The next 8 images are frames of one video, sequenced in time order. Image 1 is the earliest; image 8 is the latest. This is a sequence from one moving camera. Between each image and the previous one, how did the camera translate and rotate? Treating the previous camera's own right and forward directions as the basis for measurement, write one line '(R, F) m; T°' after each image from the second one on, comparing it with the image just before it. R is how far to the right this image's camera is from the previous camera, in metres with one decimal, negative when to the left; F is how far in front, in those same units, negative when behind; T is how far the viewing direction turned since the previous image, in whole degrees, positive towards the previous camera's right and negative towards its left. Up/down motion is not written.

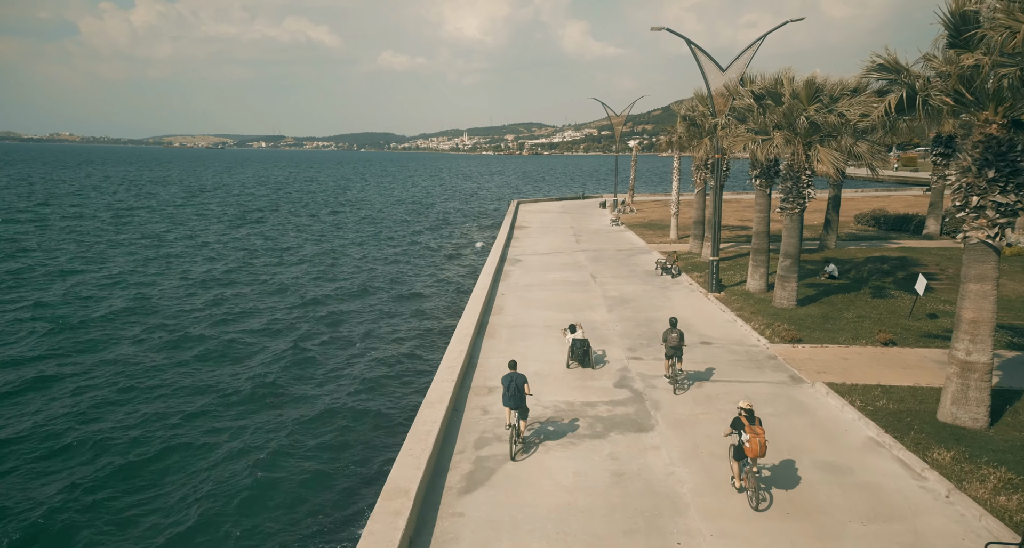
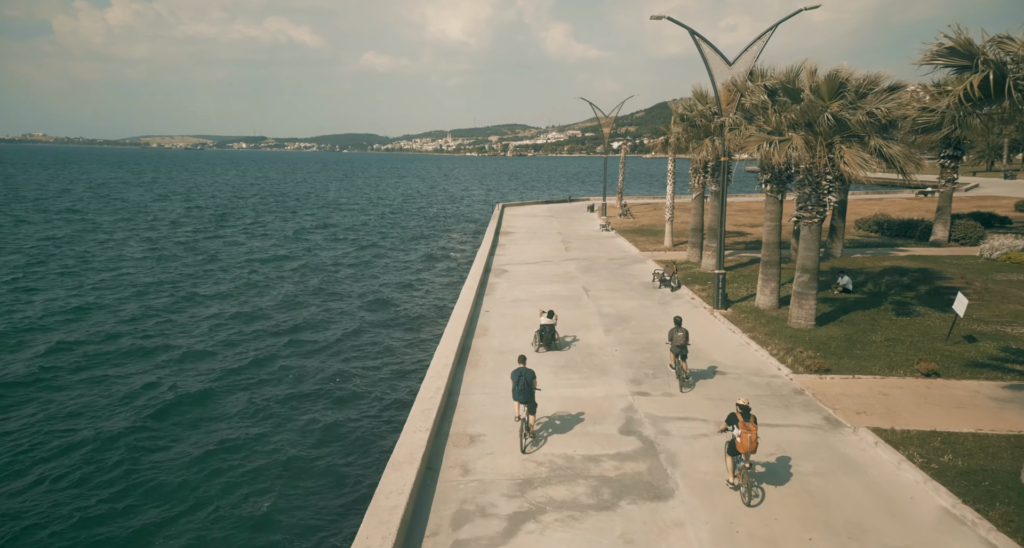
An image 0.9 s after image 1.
(0.0, +2.2) m; +1°
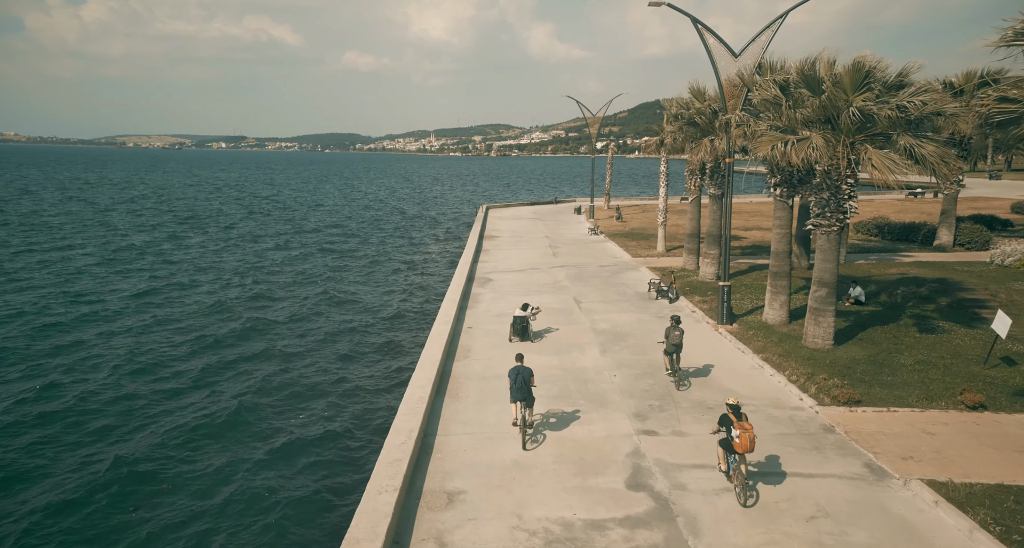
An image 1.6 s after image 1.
(0.0, +1.9) m; +1°
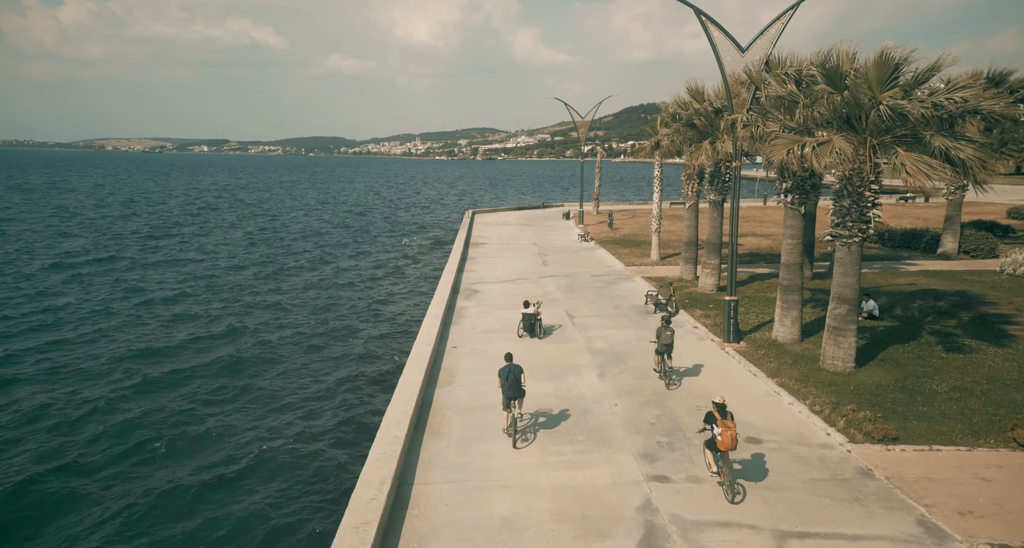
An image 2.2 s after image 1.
(0.0, +1.6) m; +1°
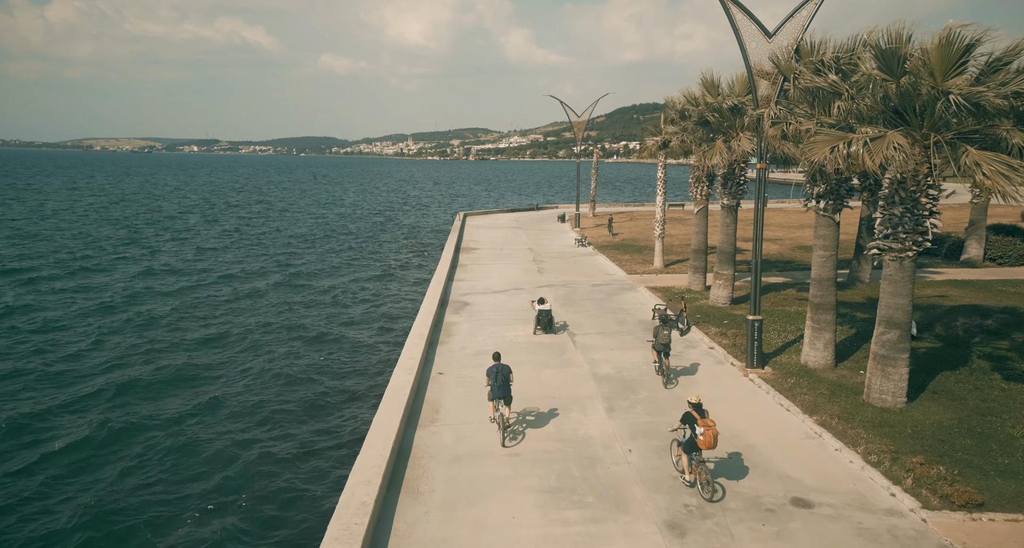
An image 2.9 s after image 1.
(0.0, +2.1) m; +1°
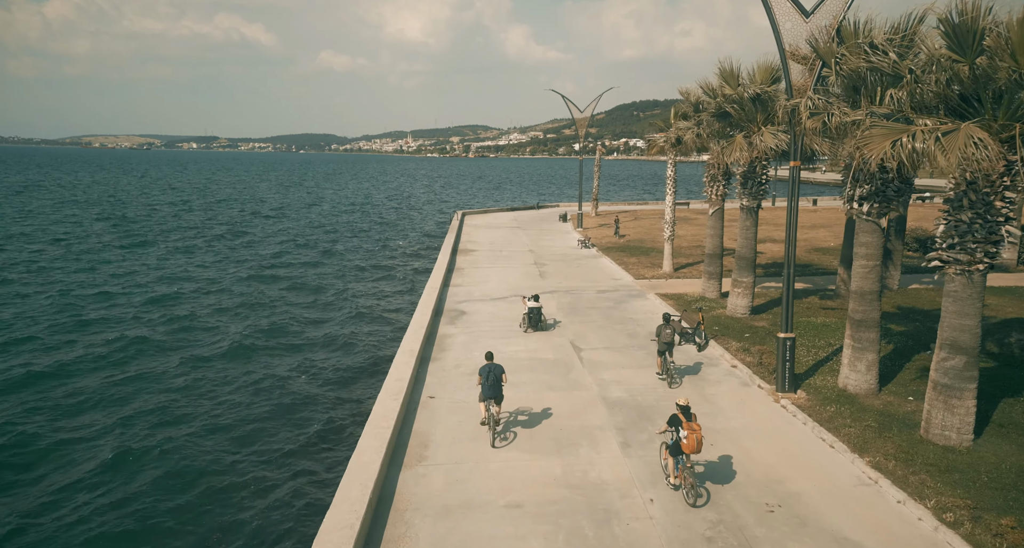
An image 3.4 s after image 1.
(0.0, +1.8) m; 0°
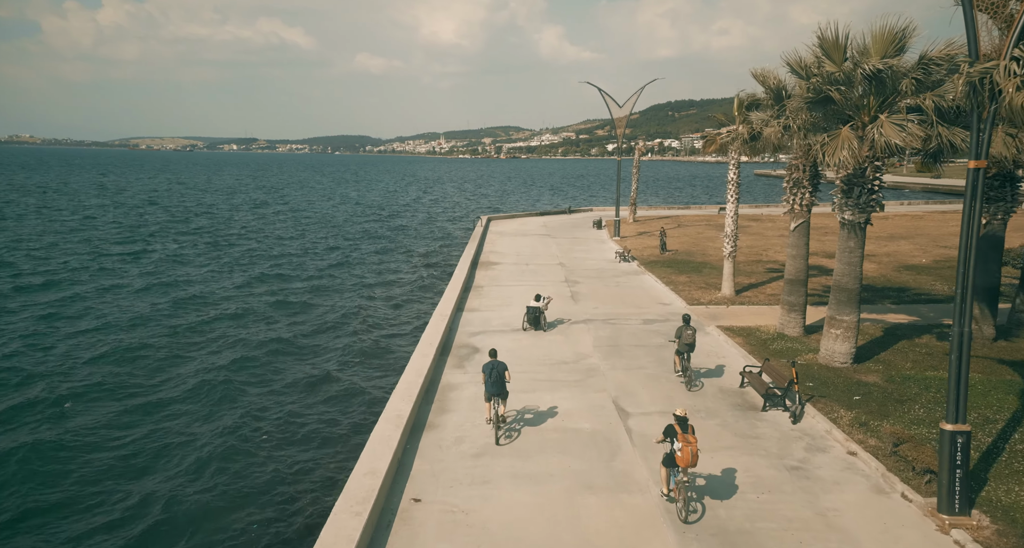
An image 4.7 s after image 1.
(+0.1, +4.4) m; -3°
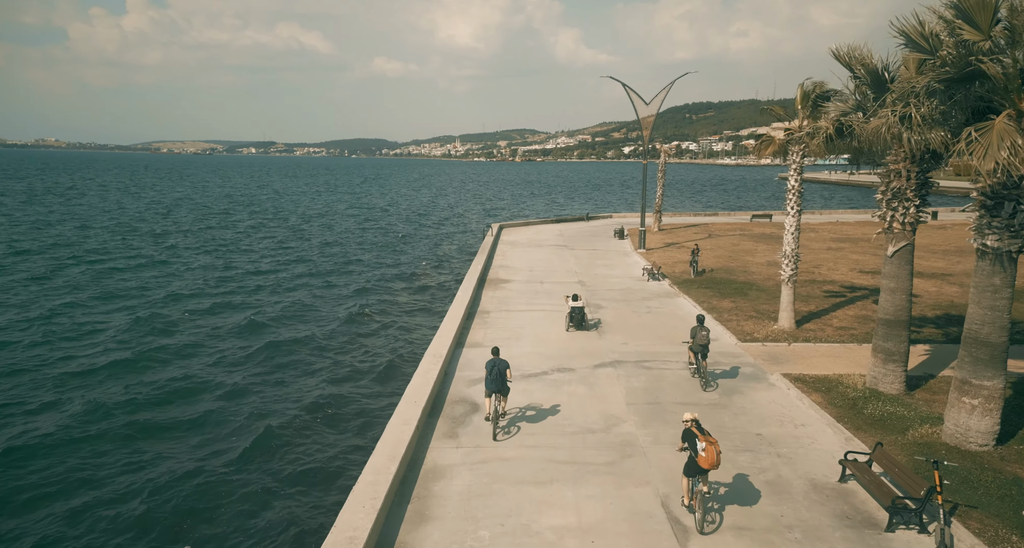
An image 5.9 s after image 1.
(+0.1, +3.9) m; -1°
